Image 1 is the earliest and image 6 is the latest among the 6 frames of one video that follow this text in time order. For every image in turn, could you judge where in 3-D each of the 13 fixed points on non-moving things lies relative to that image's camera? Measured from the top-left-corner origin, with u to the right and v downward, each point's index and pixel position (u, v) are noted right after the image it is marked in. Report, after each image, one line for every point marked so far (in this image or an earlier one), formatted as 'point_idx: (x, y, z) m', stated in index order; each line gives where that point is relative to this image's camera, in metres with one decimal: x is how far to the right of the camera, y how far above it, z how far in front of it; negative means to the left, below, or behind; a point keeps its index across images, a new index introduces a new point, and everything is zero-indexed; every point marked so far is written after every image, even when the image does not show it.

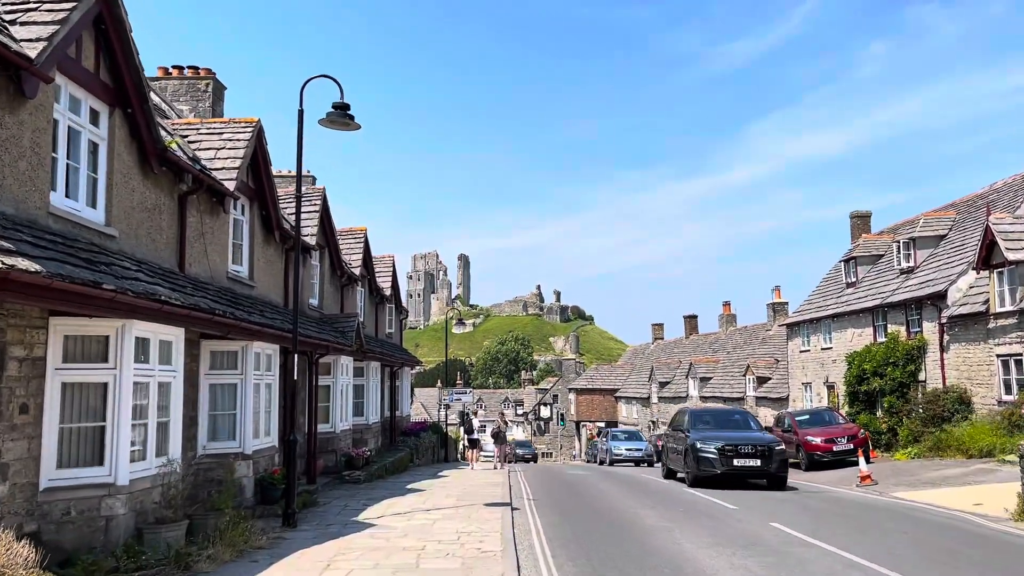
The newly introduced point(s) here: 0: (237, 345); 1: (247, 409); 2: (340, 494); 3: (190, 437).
0: (-4.6, -1.0, +12.8) m
1: (-4.5, -2.0, +12.9) m
2: (-3.5, -4.2, +15.6) m
3: (-5.1, -2.3, +12.0) m
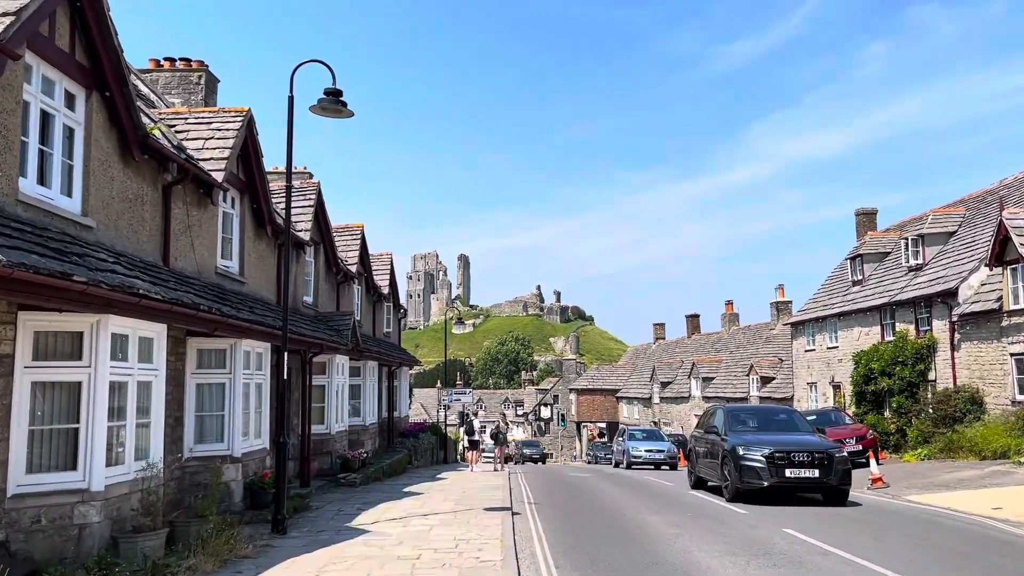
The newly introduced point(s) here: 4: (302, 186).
0: (-4.6, -0.9, +12.3) m
1: (-4.5, -2.0, +12.3) m
2: (-3.5, -4.2, +15.0) m
3: (-5.0, -2.3, +11.4) m
4: (-5.2, +2.5, +18.8) m
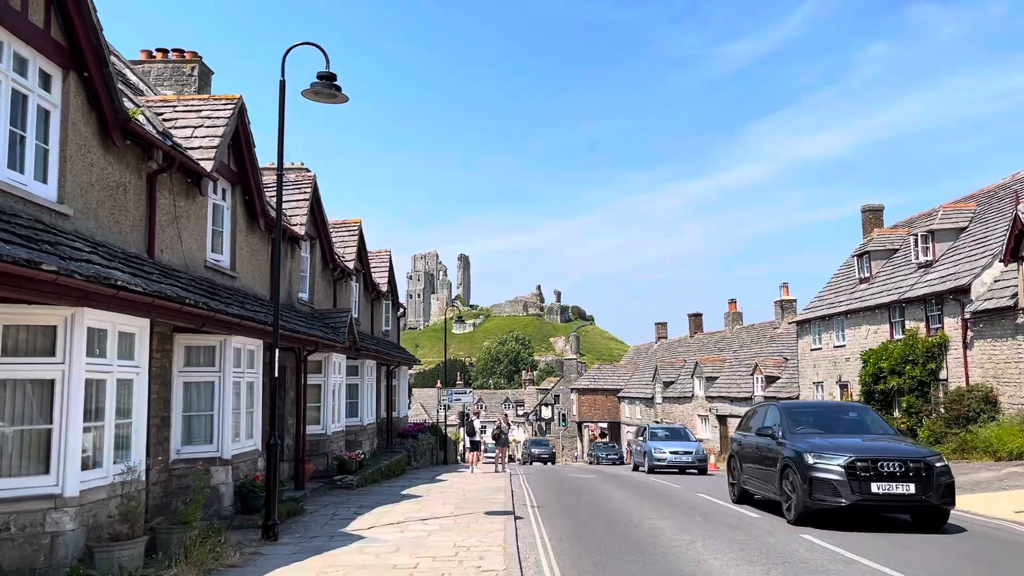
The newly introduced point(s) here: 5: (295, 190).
0: (-4.6, -0.8, +11.7) m
1: (-4.4, -1.9, +11.8) m
2: (-3.5, -4.1, +14.5) m
3: (-5.0, -2.2, +10.9) m
4: (-5.1, +2.6, +18.2) m
5: (-5.1, +2.3, +17.9) m
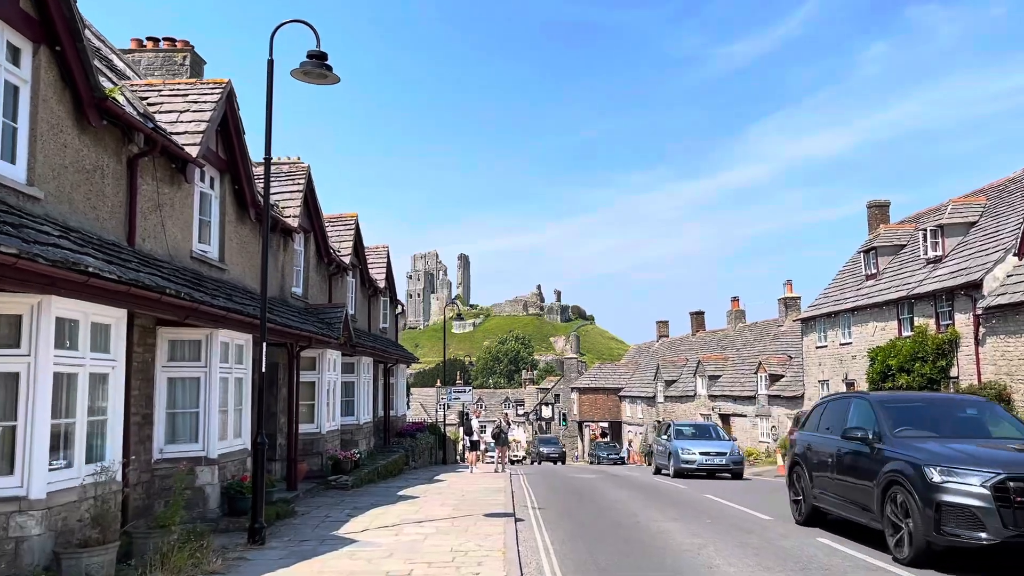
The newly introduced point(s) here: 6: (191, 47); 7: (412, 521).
0: (-4.6, -0.7, +11.2) m
1: (-4.4, -1.7, +11.2) m
2: (-3.5, -3.9, +13.9) m
3: (-5.0, -2.0, +10.3) m
4: (-5.1, +2.8, +17.7) m
5: (-5.1, +2.4, +17.3) m
6: (-8.4, +6.3, +19.8) m
7: (-1.5, -3.6, +11.8) m
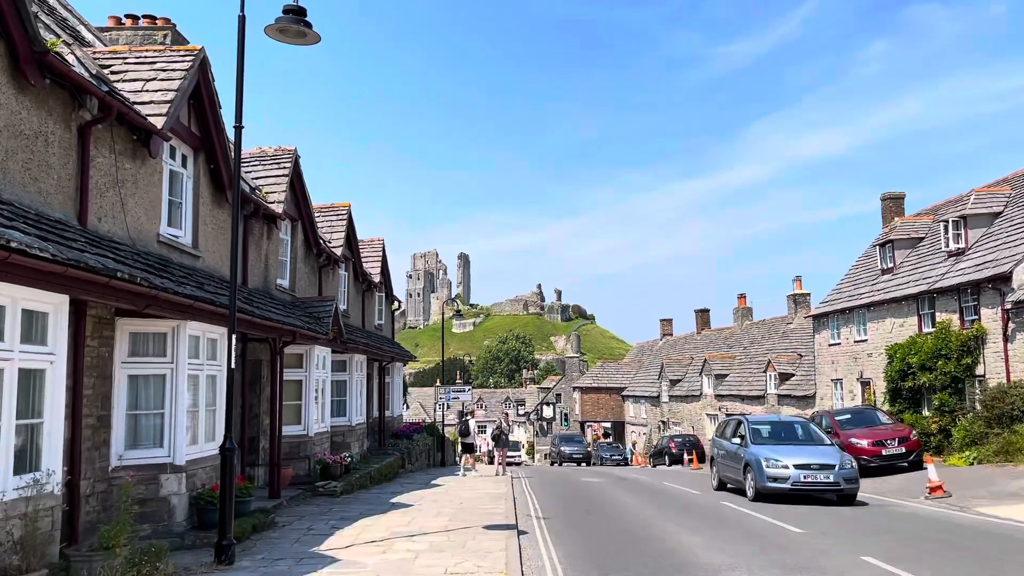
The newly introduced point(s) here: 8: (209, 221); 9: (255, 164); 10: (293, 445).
0: (-4.6, -0.5, +10.0) m
1: (-4.4, -1.6, +10.1) m
2: (-3.4, -3.8, +12.8) m
3: (-5.0, -1.9, +9.1) m
4: (-5.1, +2.9, +16.5) m
5: (-5.1, +2.6, +16.1) m
6: (-8.3, +6.4, +18.6) m
7: (-1.5, -3.4, +10.6) m
8: (-5.0, +1.1, +12.5) m
9: (-5.5, +2.6, +16.2) m
10: (-4.5, -3.2, +15.7) m
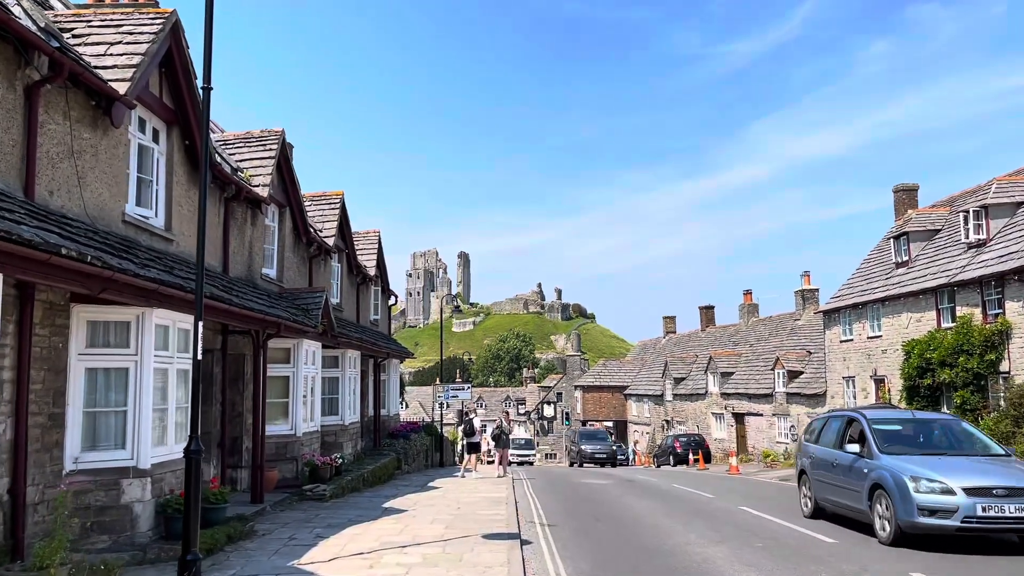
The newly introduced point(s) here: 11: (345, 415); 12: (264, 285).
0: (-4.5, -0.3, +9.0) m
1: (-4.4, -1.4, +9.0) m
2: (-3.4, -3.6, +11.8) m
3: (-4.9, -1.7, +8.1) m
4: (-5.1, +3.1, +15.5) m
5: (-5.0, +2.8, +15.1) m
6: (-8.3, +6.6, +17.6) m
7: (-1.5, -3.2, +9.6) m
8: (-4.9, +1.3, +11.5) m
9: (-5.4, +2.8, +15.2) m
10: (-4.5, -3.0, +14.7) m
11: (-4.1, -3.1, +18.8) m
12: (-4.8, +0.1, +14.7) m
